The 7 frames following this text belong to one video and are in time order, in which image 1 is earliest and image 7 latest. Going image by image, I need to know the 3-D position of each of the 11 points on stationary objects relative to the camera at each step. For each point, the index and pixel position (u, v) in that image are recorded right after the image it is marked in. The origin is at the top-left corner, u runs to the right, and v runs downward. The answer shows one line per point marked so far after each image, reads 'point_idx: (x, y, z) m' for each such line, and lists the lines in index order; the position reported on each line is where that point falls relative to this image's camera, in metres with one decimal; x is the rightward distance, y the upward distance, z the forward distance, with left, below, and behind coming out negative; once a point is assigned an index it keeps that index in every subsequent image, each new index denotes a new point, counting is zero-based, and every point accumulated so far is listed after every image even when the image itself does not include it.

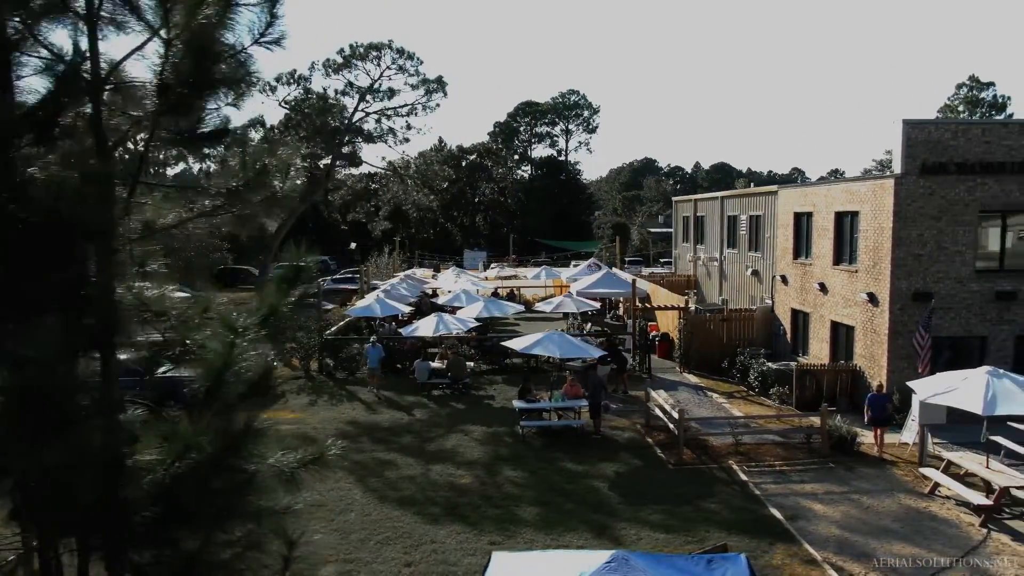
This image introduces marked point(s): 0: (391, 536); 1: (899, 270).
0: (-2.4, -4.8, +11.8) m
1: (+10.9, +0.5, +17.1) m
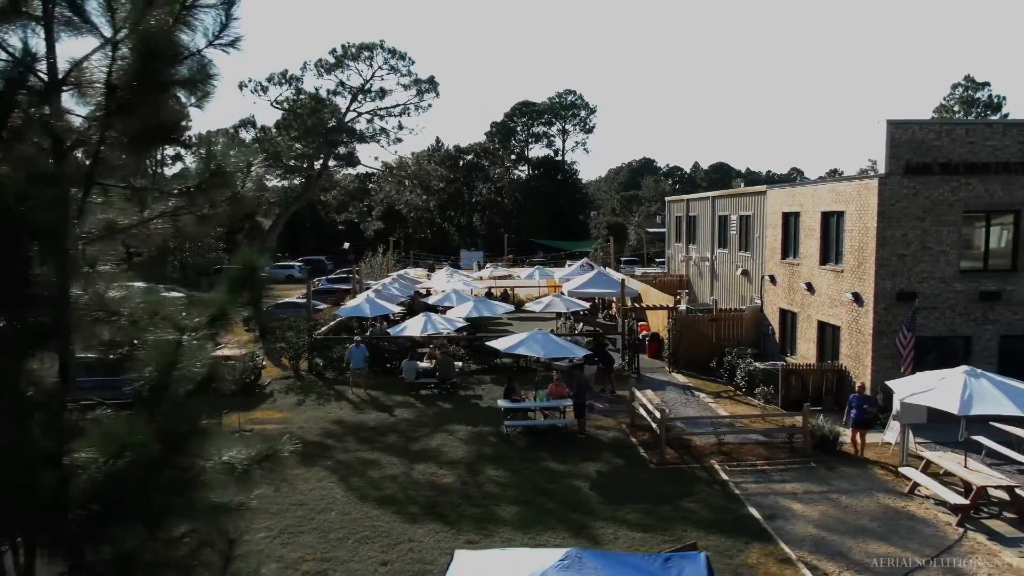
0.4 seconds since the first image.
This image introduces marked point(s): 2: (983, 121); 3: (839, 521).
0: (-2.8, -4.8, +11.9) m
1: (+10.5, +0.5, +17.1) m
2: (+13.1, +4.6, +16.8) m
3: (+6.5, -4.7, +12.1) m
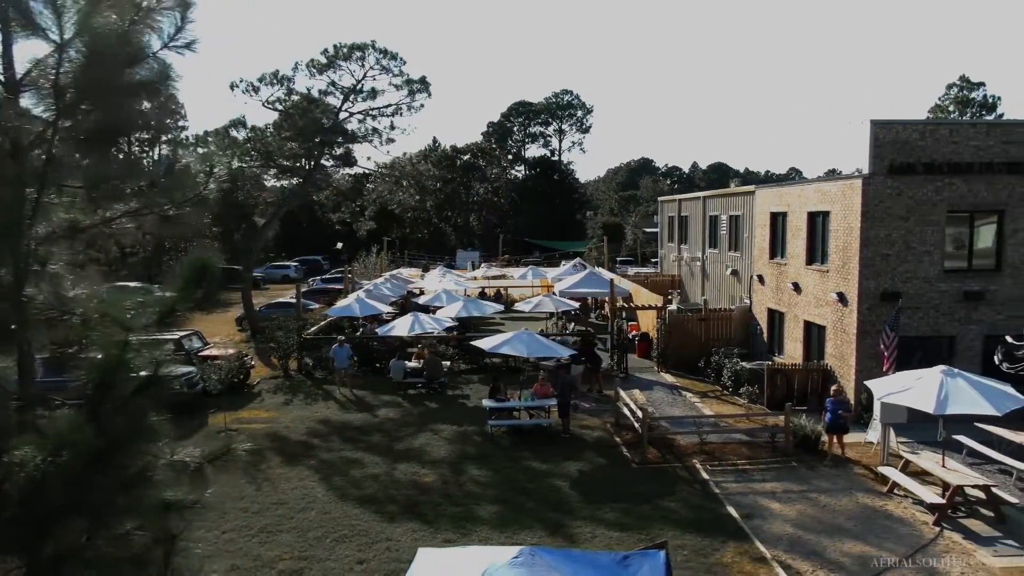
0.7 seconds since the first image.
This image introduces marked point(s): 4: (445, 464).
0: (-3.2, -4.8, +11.9) m
1: (+10.0, +0.5, +17.2) m
2: (+12.6, +4.6, +16.8) m
3: (+6.1, -4.7, +12.1) m
4: (-1.7, -4.4, +15.1) m
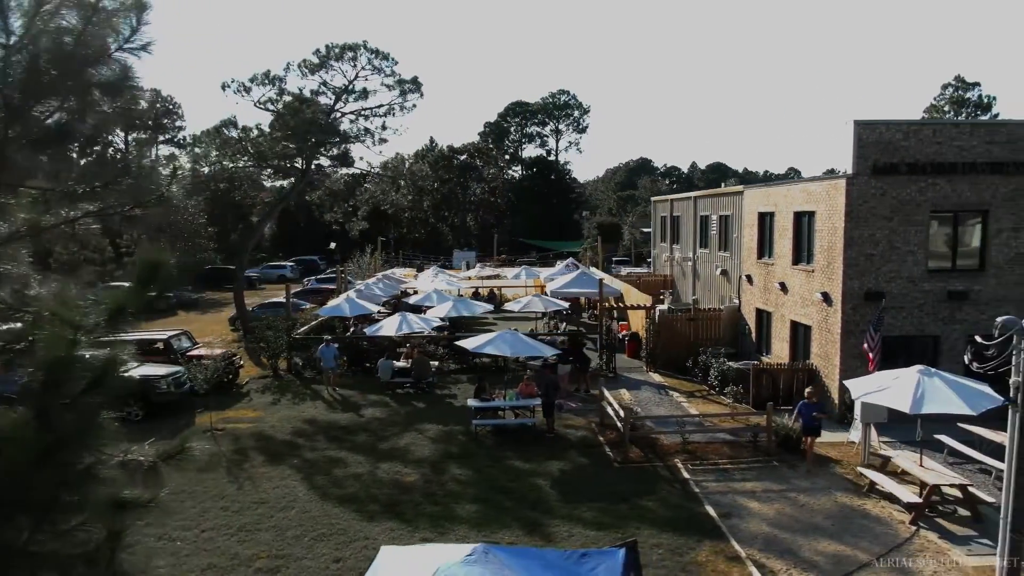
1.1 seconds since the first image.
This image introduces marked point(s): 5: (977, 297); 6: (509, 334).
0: (-3.7, -4.8, +11.9) m
1: (+9.6, +0.5, +17.2) m
2: (+12.2, +4.6, +16.9) m
3: (+5.7, -4.6, +12.2) m
4: (-2.1, -4.4, +15.2) m
5: (+13.3, -0.3, +17.3) m
6: (-0.1, -1.3, +16.7) m
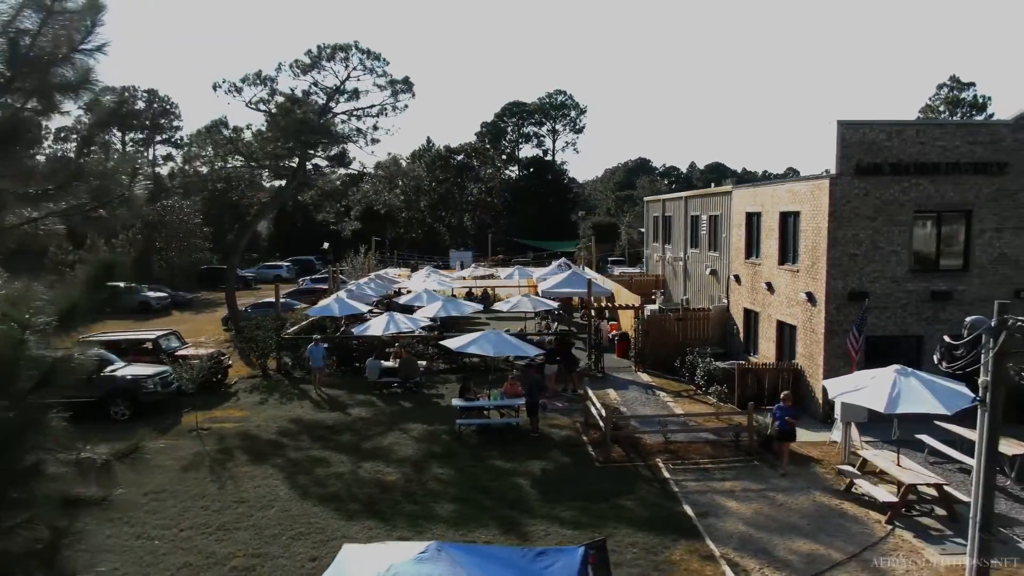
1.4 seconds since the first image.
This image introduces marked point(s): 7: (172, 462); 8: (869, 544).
0: (-4.1, -4.8, +12.0) m
1: (+9.2, +0.5, +17.2) m
2: (+11.7, +4.6, +16.9) m
3: (+5.2, -4.6, +12.2) m
4: (-2.6, -4.4, +15.2) m
5: (+12.8, -0.2, +17.3) m
6: (-0.5, -1.3, +16.8) m
7: (-8.7, -4.4, +15.4) m
8: (+6.7, -4.8, +11.3) m
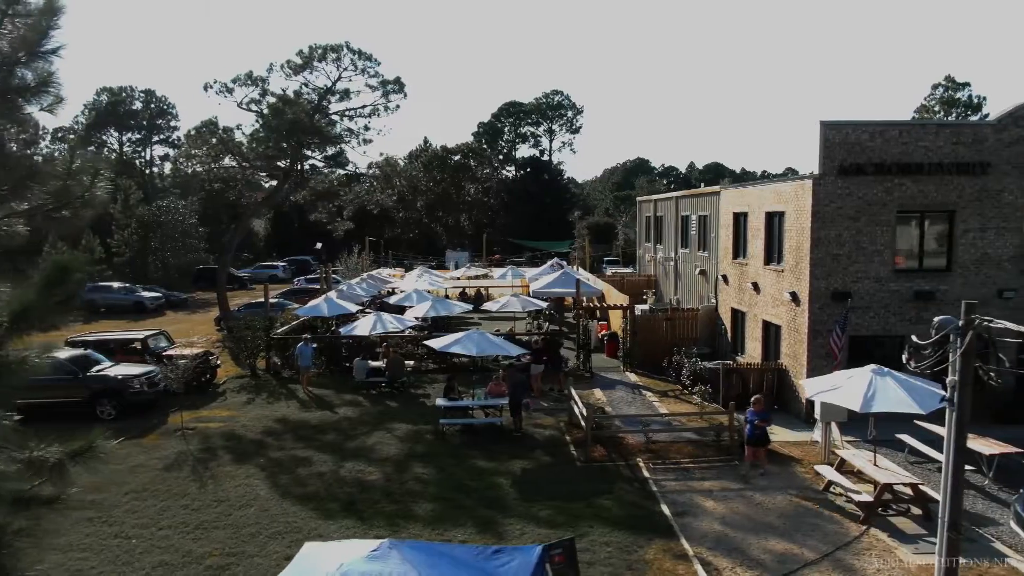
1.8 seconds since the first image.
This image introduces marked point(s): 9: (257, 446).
0: (-4.6, -4.8, +12.0) m
1: (+8.7, +0.5, +17.3) m
2: (+11.3, +4.6, +16.9) m
3: (+4.7, -4.6, +12.3) m
4: (-3.0, -4.4, +15.2) m
5: (+12.4, -0.3, +17.4) m
6: (-1.0, -1.3, +16.8) m
7: (-9.1, -4.4, +15.5) m
8: (+6.2, -4.8, +11.3) m
9: (-6.9, -4.3, +16.5) m
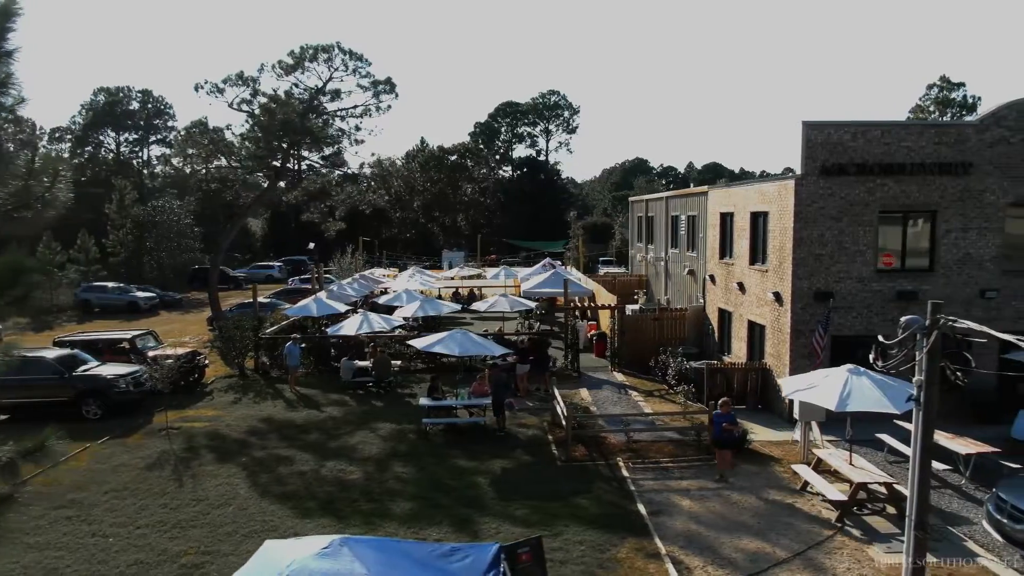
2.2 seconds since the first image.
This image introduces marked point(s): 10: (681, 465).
0: (-5.1, -4.8, +12.1) m
1: (+8.2, +0.5, +17.3) m
2: (+10.8, +4.6, +17.0) m
3: (+4.3, -4.6, +12.3) m
4: (-3.5, -4.4, +15.3) m
5: (+11.9, -0.3, +17.4) m
6: (-1.5, -1.3, +16.9) m
7: (-9.6, -4.4, +15.5) m
8: (+5.7, -4.8, +11.4) m
9: (-7.4, -4.3, +16.5) m
10: (+4.1, -4.3, +14.8) m
